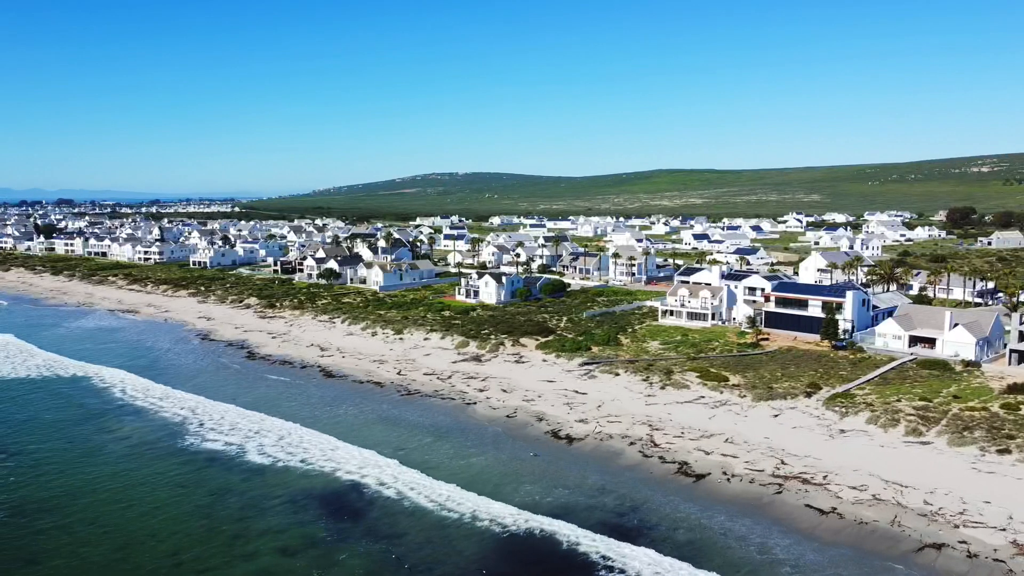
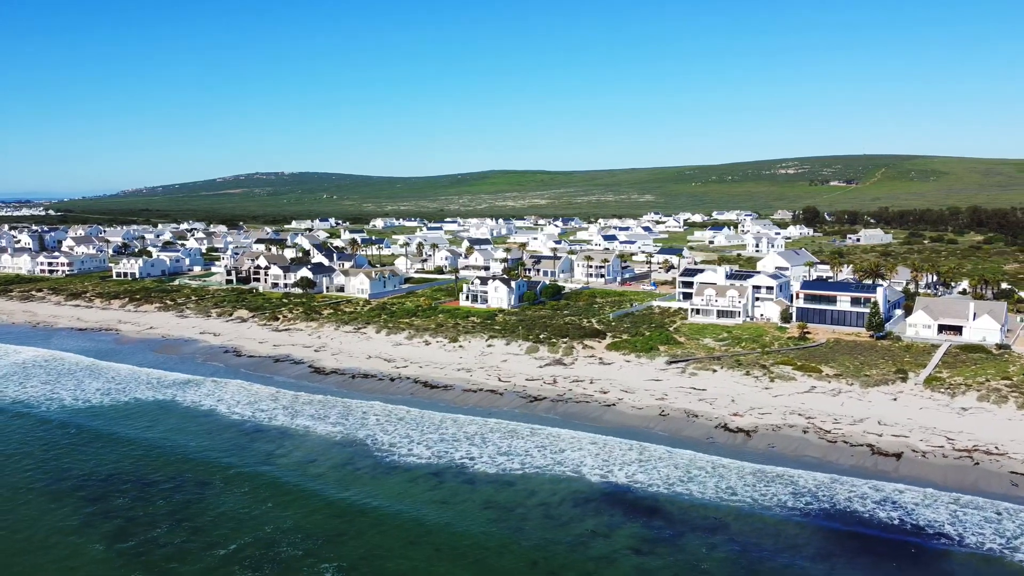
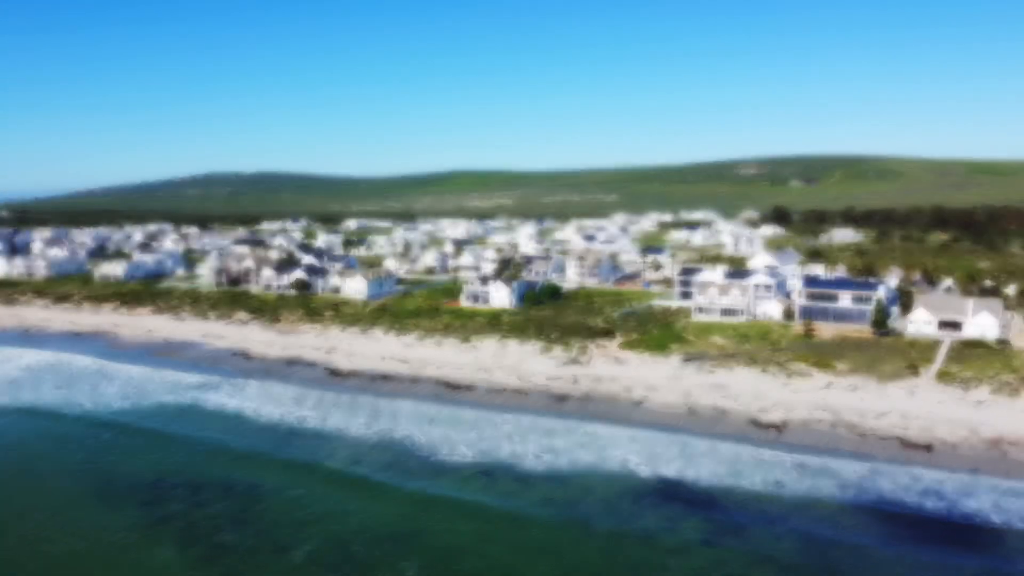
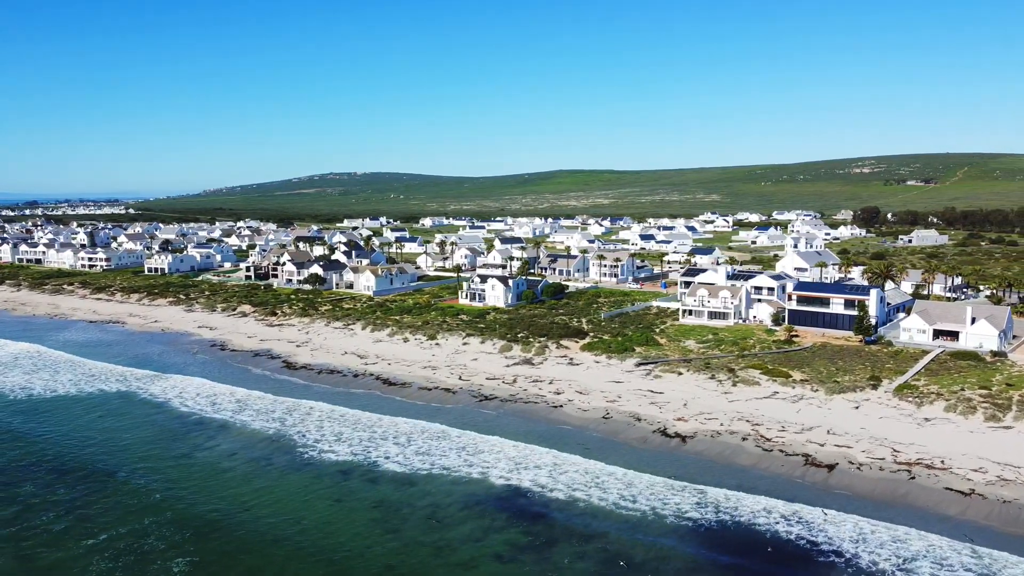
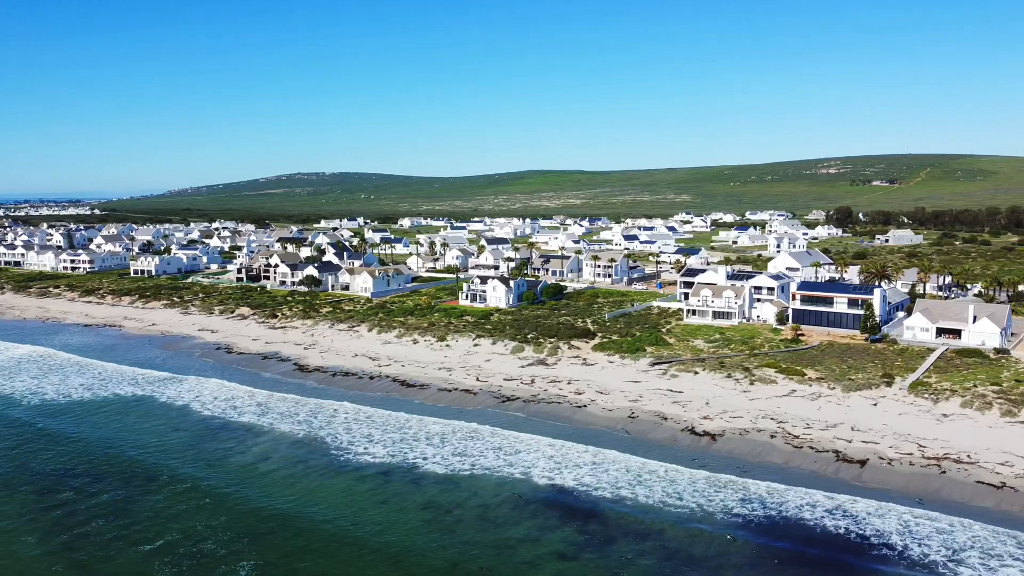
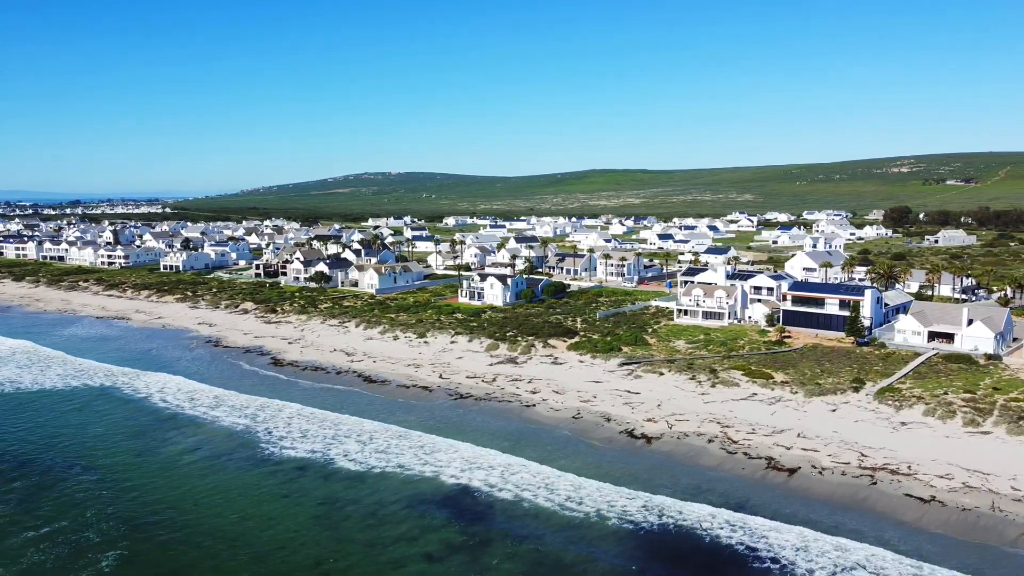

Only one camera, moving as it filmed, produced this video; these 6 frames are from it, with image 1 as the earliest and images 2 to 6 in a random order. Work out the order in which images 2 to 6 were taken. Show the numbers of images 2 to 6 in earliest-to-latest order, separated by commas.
6, 4, 5, 2, 3
